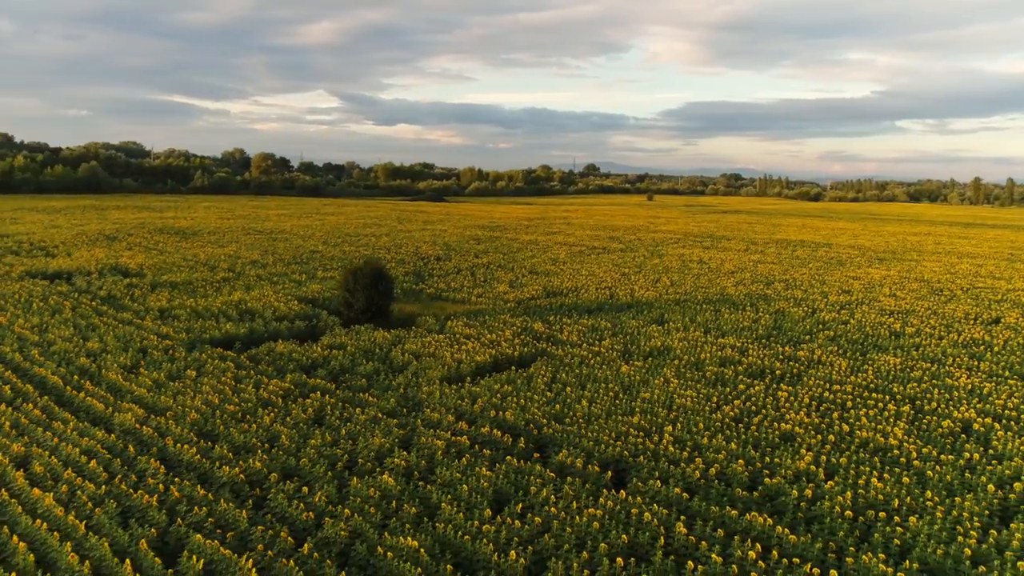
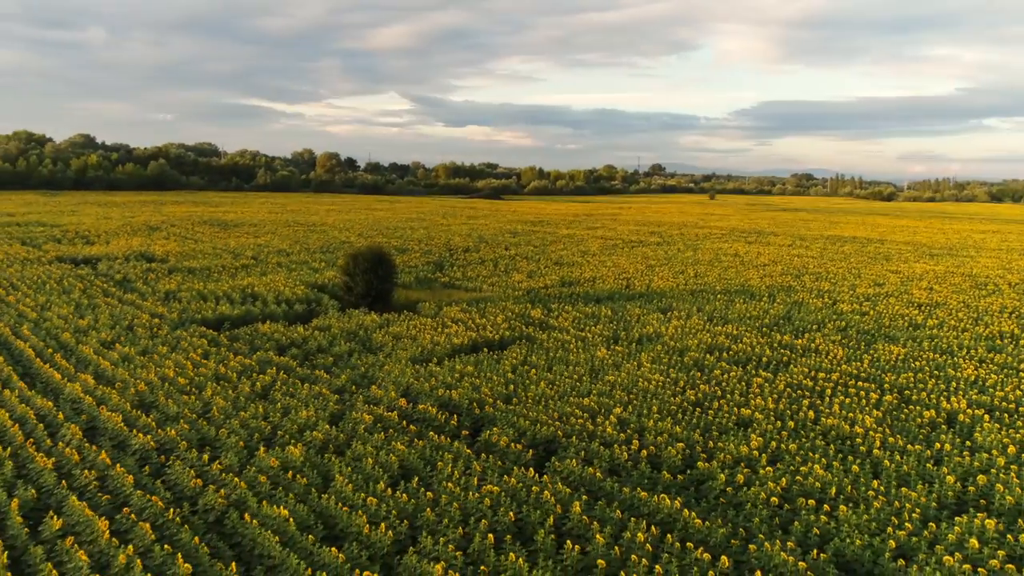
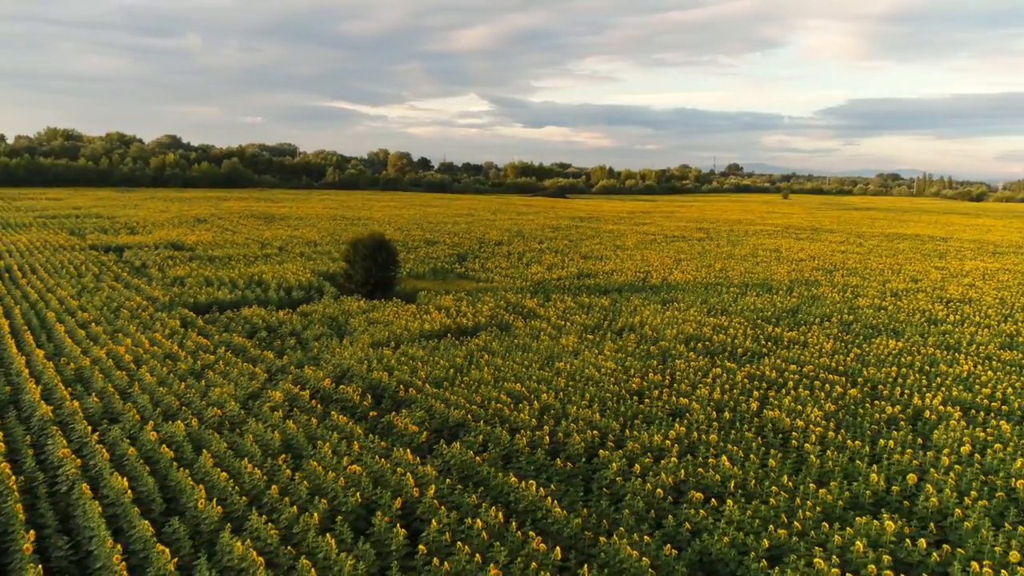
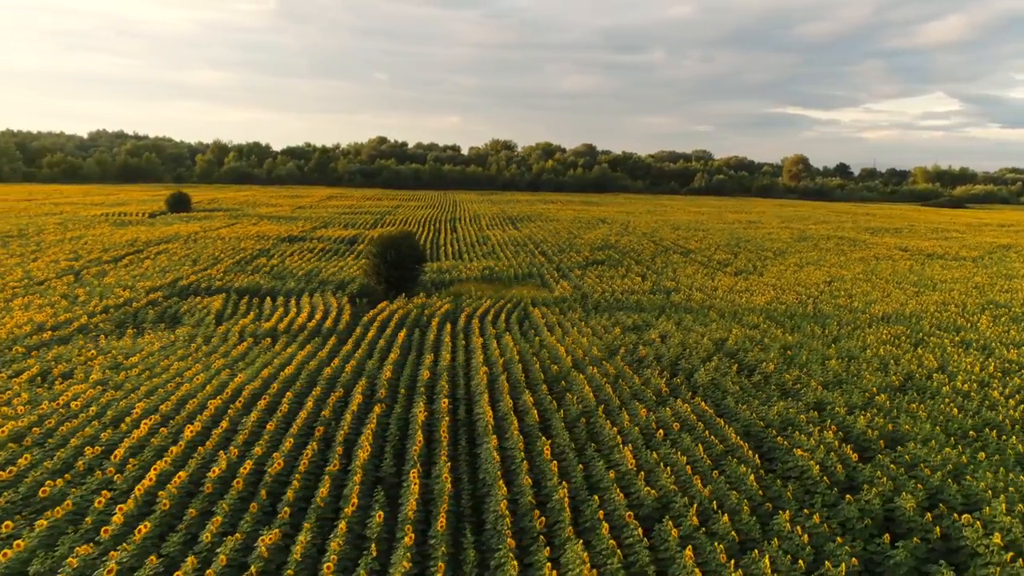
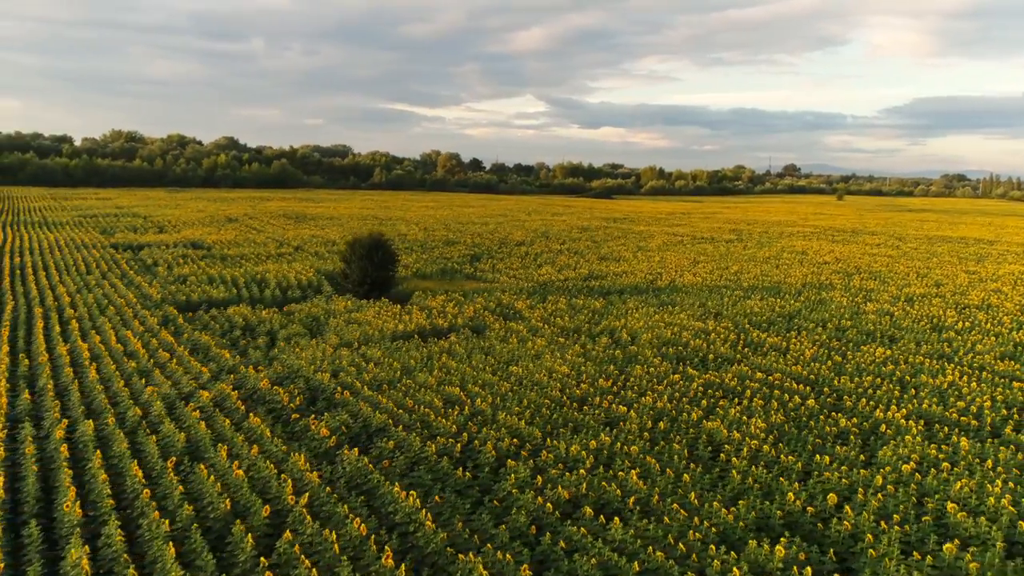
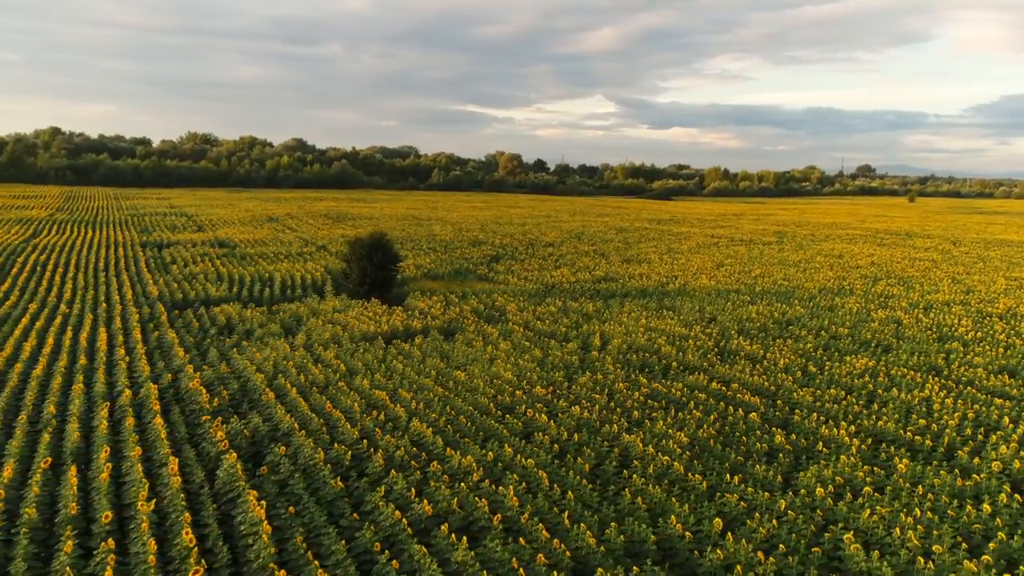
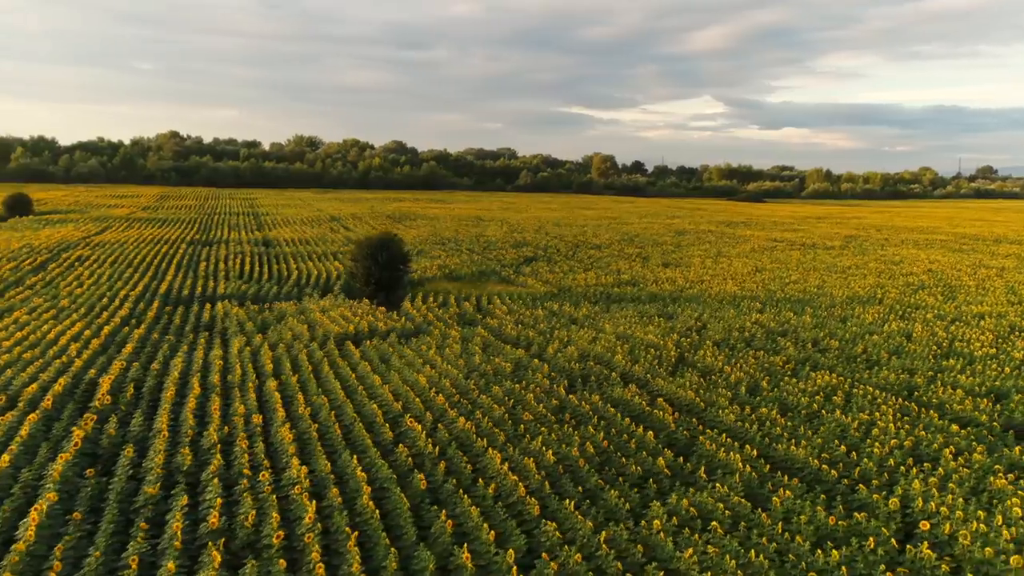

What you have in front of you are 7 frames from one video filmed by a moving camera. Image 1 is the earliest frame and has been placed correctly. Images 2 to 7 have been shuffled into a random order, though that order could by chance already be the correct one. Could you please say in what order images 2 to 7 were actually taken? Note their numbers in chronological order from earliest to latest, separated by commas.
2, 3, 5, 6, 7, 4
